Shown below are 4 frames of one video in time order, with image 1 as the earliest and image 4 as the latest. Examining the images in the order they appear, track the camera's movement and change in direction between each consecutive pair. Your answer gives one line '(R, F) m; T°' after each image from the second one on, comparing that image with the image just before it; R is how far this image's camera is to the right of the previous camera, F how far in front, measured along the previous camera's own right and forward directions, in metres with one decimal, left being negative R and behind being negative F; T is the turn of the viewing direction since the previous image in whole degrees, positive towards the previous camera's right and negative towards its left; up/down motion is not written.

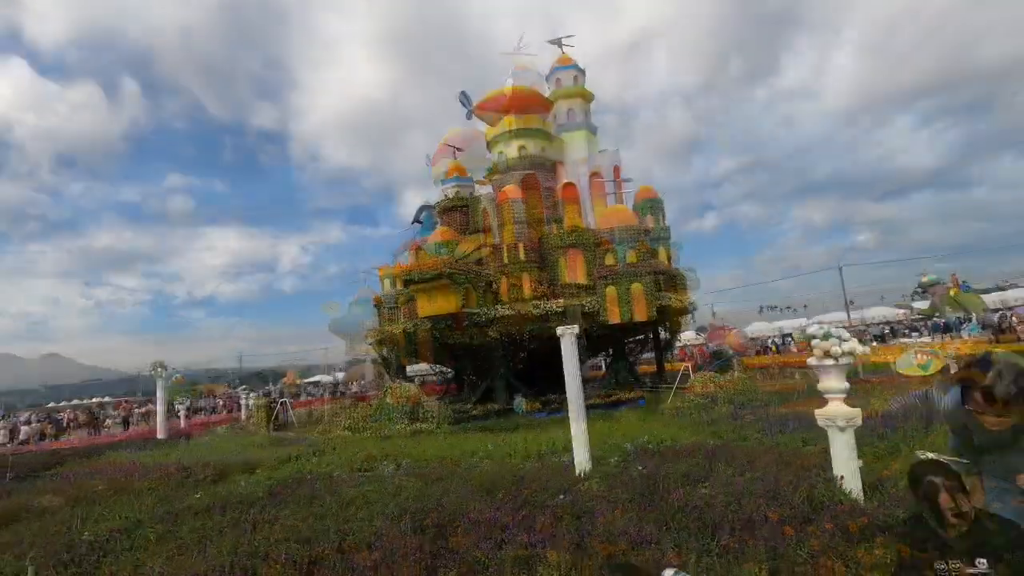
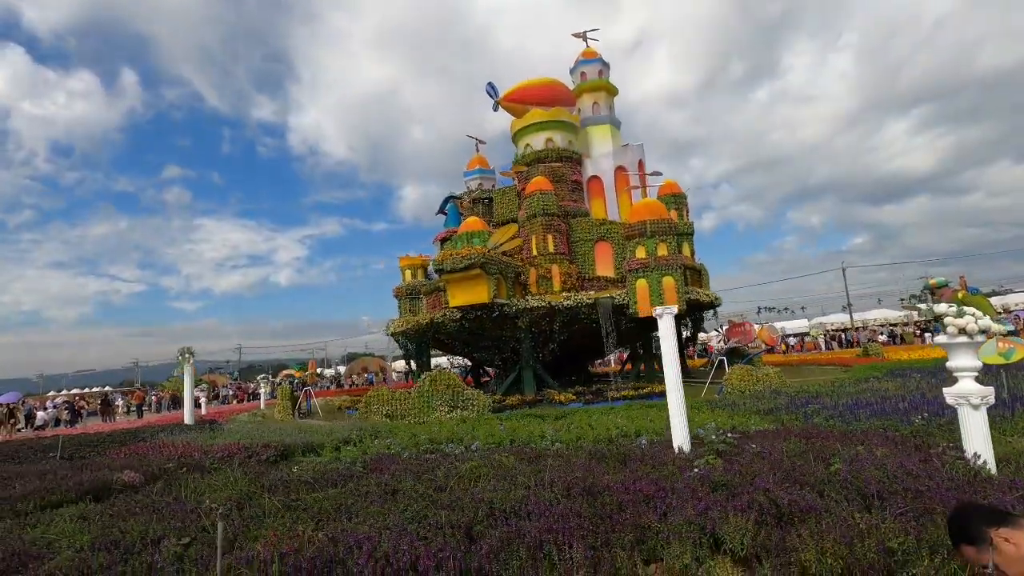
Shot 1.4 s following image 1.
(-1.2, 0.0) m; 0°
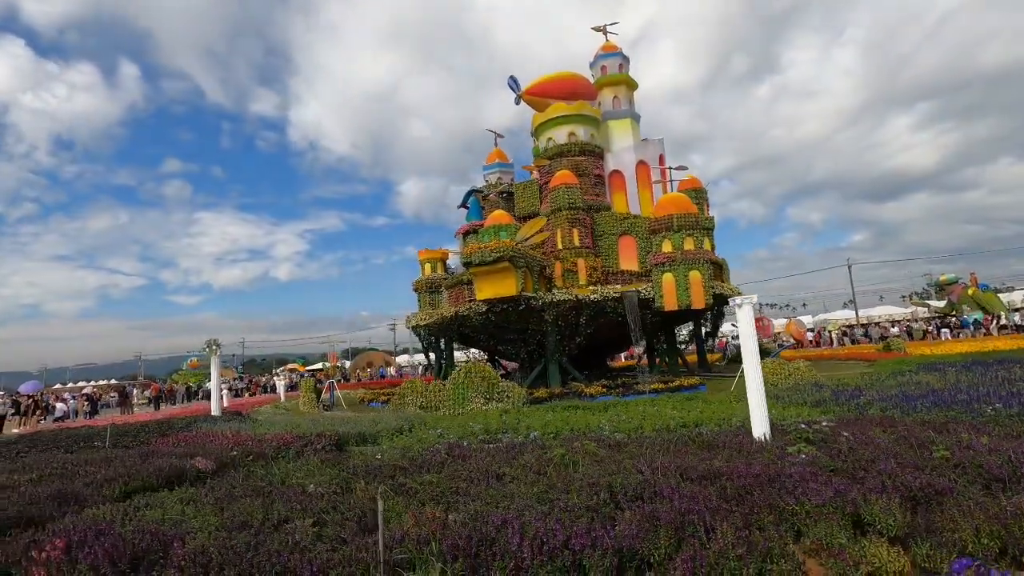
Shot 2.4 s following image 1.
(-0.9, 0.0) m; 0°
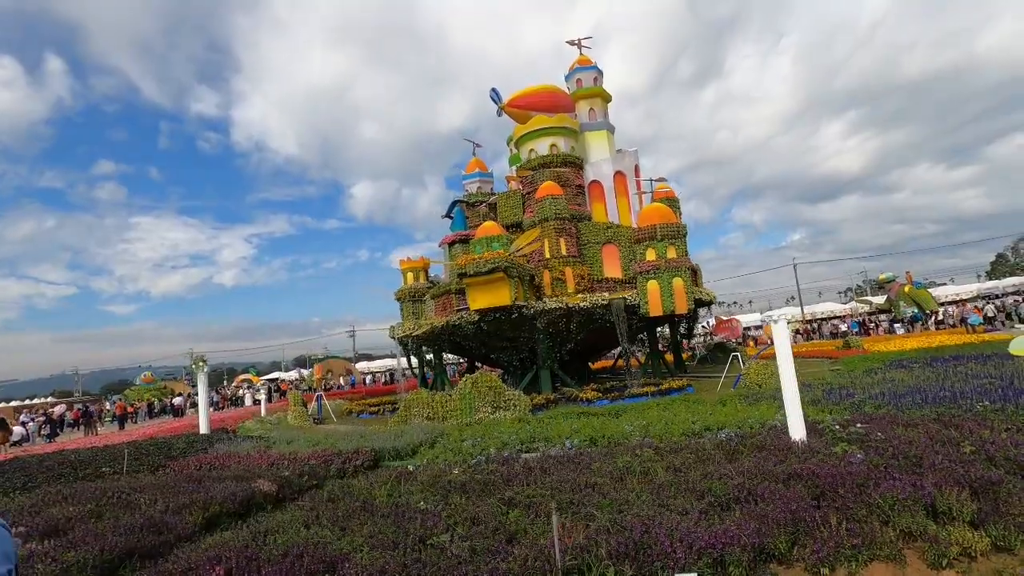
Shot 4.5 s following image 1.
(-1.4, -0.5) m; +5°
